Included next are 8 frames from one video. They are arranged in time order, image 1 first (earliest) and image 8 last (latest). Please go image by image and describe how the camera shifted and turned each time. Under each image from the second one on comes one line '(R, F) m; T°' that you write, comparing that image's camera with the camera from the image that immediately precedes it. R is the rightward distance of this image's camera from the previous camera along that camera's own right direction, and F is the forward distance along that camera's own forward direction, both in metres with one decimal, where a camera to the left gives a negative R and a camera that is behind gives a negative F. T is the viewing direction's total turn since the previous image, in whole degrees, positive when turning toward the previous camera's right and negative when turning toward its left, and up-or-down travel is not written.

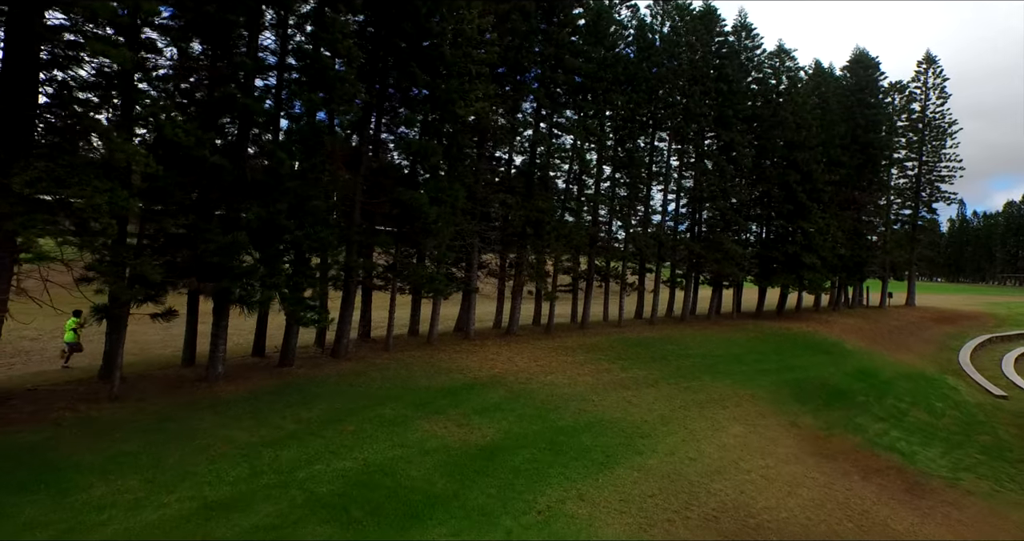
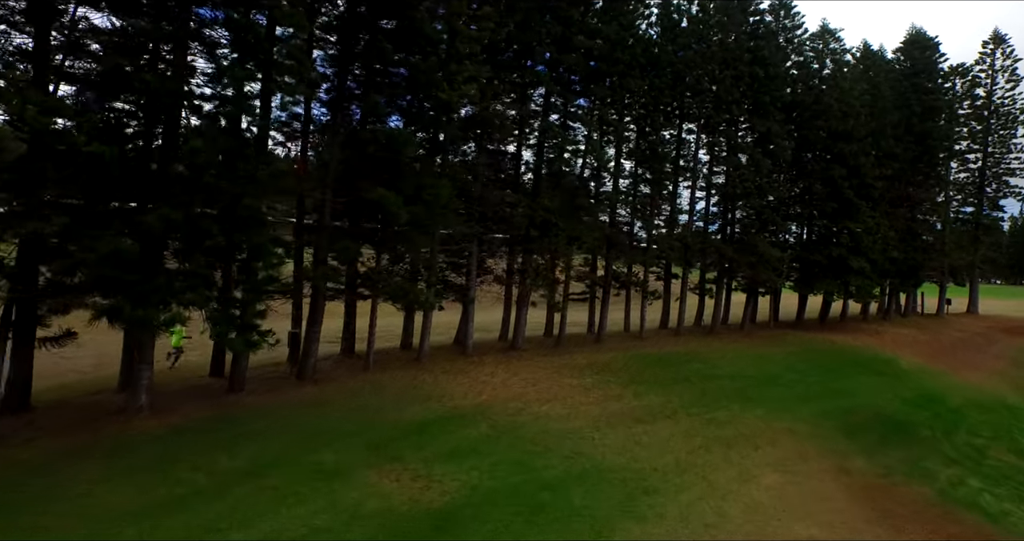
(+1.1, +2.5) m; -3°
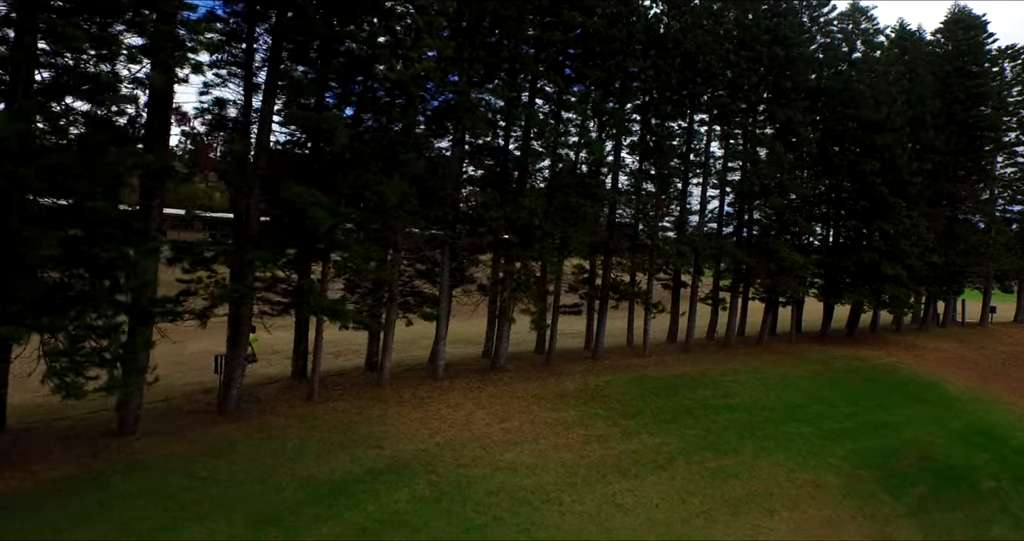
(+1.3, +2.7) m; -2°
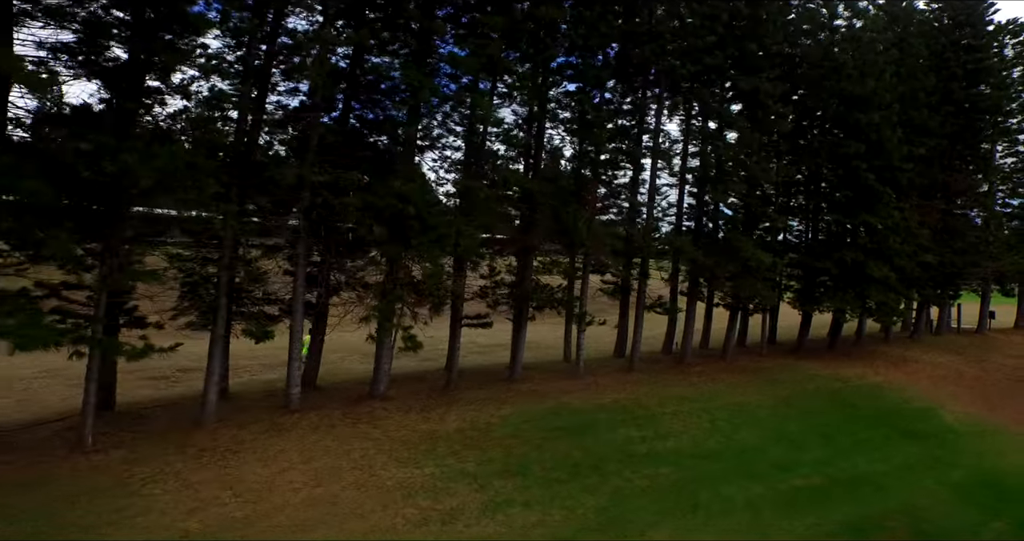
(+2.9, +4.0) m; +1°
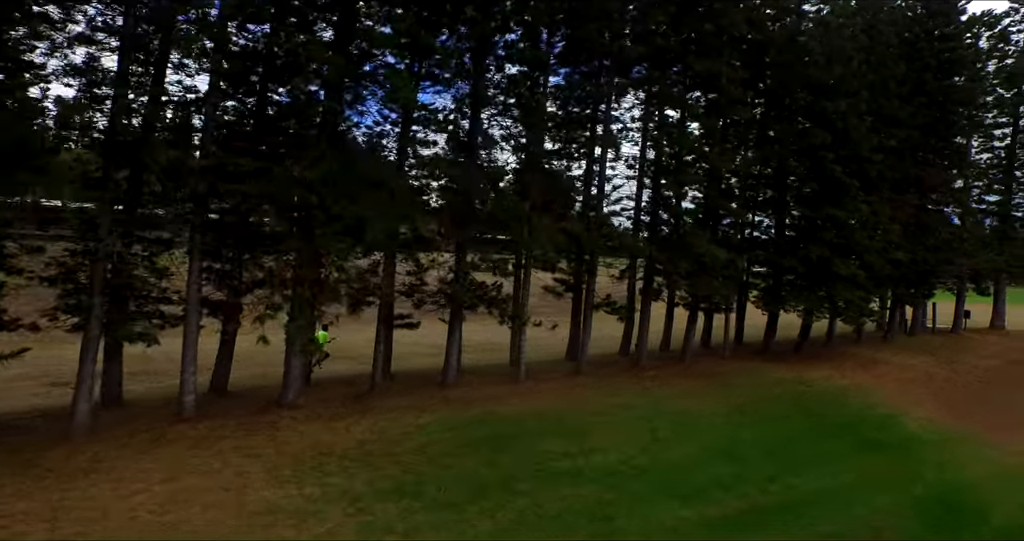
(+1.6, +1.3) m; +1°
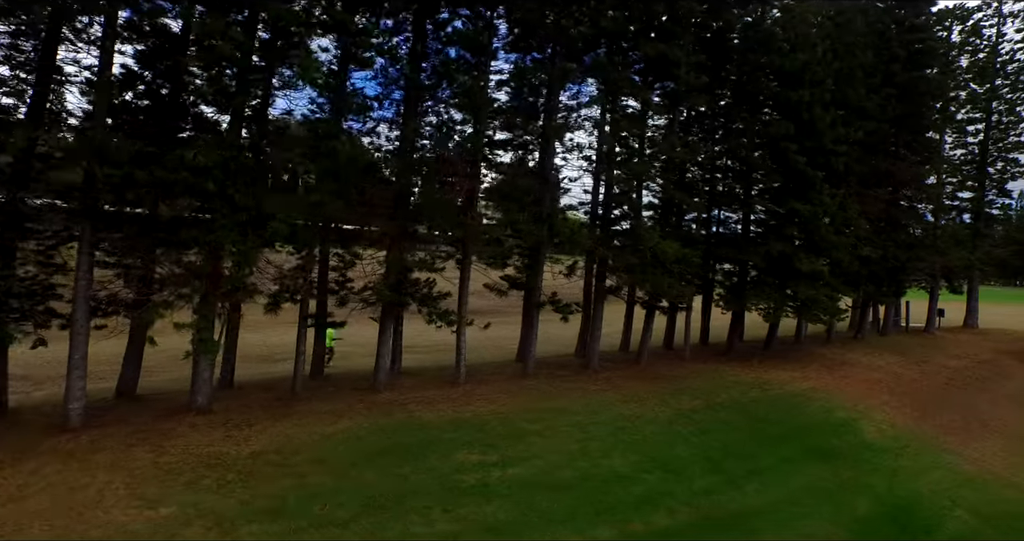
(+1.4, +1.0) m; +1°
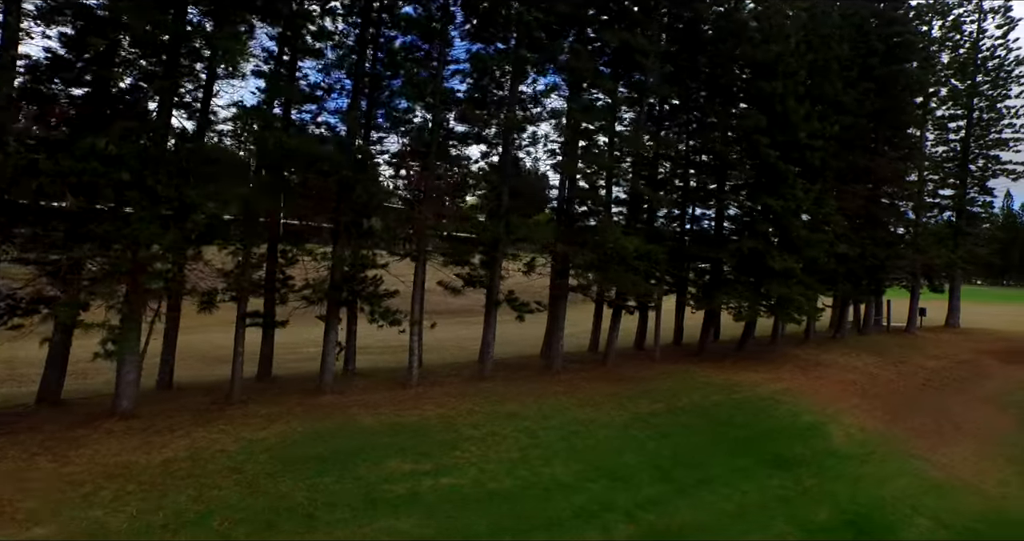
(+1.0, +0.7) m; +1°
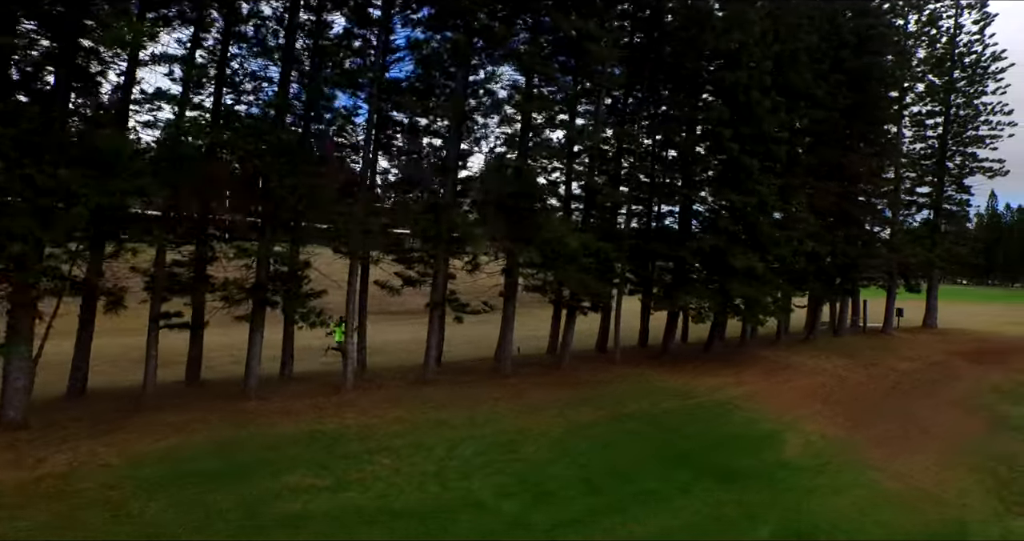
(+1.3, +0.9) m; +1°
